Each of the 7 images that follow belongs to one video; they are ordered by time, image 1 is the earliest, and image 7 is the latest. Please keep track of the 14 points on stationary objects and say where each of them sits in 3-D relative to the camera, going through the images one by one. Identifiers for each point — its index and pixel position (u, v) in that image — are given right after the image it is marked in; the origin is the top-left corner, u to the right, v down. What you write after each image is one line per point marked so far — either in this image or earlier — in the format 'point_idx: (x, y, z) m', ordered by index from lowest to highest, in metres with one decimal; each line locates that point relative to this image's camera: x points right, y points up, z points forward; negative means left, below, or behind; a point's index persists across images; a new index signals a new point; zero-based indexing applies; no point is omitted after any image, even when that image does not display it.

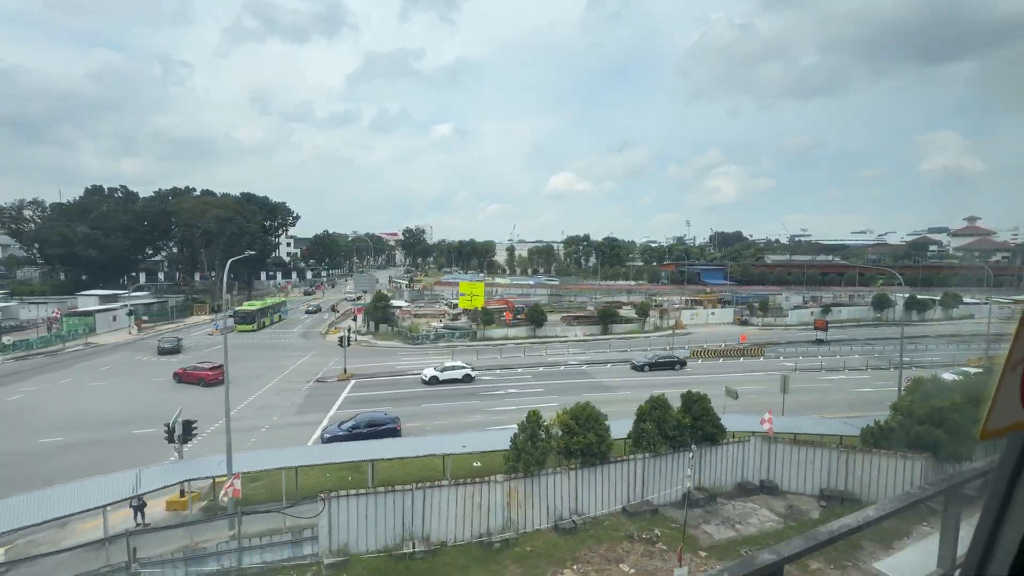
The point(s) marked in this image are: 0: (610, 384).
0: (+2.6, -2.7, +14.3) m
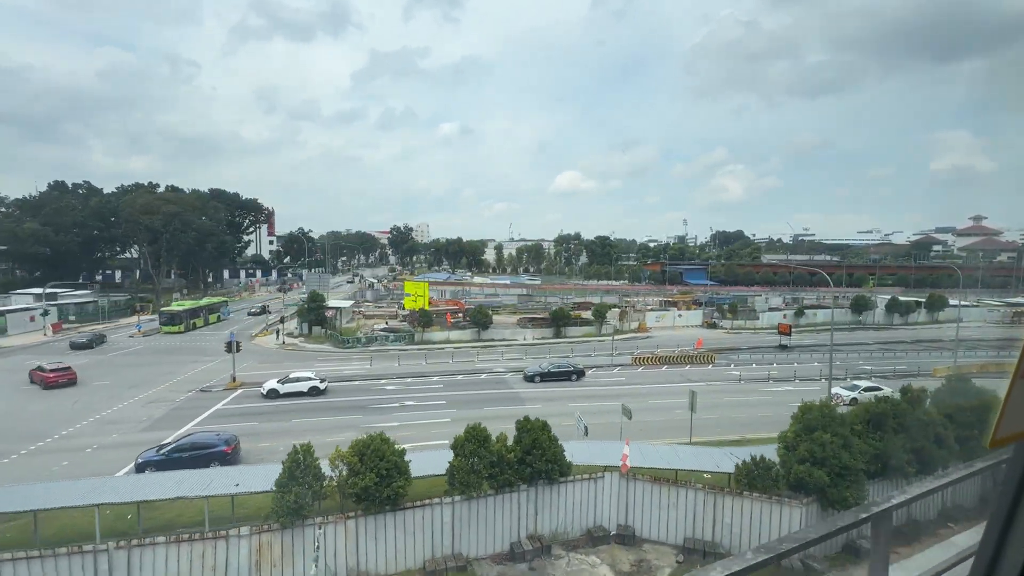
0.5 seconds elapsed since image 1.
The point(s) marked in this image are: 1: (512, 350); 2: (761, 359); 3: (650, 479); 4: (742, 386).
0: (+0.2, -2.7, +12.9) m
1: (0.0, -2.3, +19.3) m
2: (+8.5, -2.4, +17.7) m
3: (+1.7, -2.4, +6.6) m
4: (+6.4, -2.7, +14.6) m
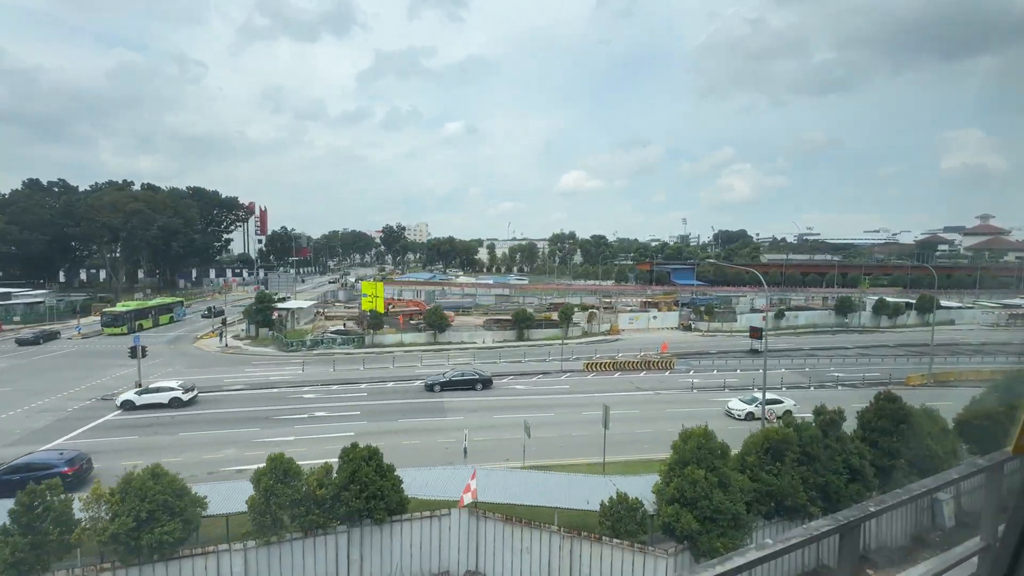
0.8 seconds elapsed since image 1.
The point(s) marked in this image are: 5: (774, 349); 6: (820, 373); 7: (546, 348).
0: (-1.6, -2.7, +11.9) m
1: (-1.7, -2.3, +18.3) m
2: (+6.8, -2.4, +16.6) m
3: (-0.1, -2.4, +5.6) m
4: (+4.7, -2.8, +13.5) m
5: (+9.8, -2.3, +19.7) m
6: (+9.3, -2.6, +15.9) m
7: (+1.3, -2.2, +19.2) m
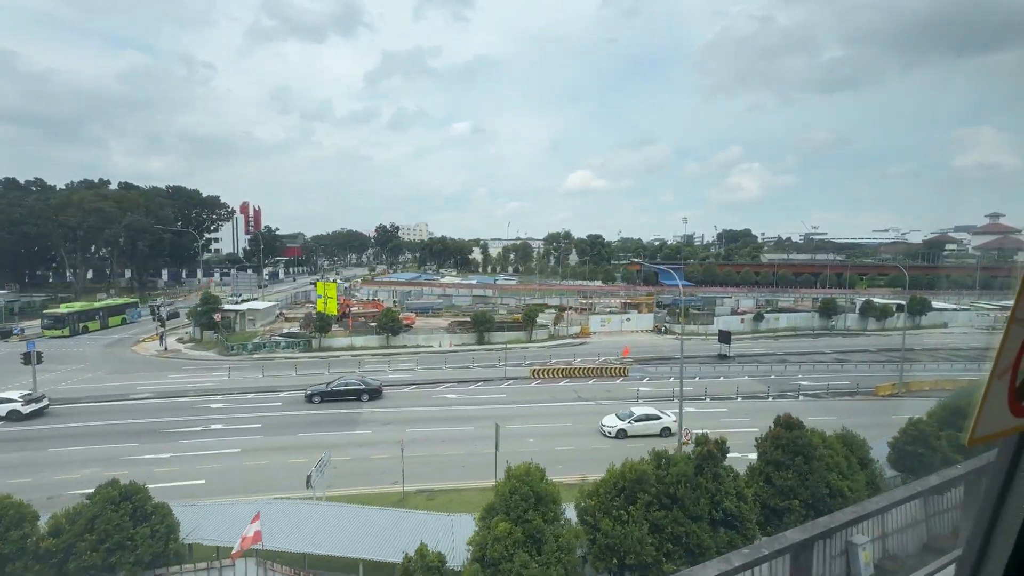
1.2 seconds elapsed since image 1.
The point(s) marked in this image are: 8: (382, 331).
0: (-3.3, -2.8, +10.9) m
1: (-3.3, -2.3, +17.3) m
2: (+5.1, -2.5, +15.5) m
3: (-1.9, -2.5, +4.6) m
4: (+3.0, -2.8, +12.4) m
5: (+8.2, -2.3, +18.6) m
6: (+7.6, -2.6, +14.7) m
7: (-0.4, -2.3, +18.2) m
8: (-4.8, -1.6, +19.3) m
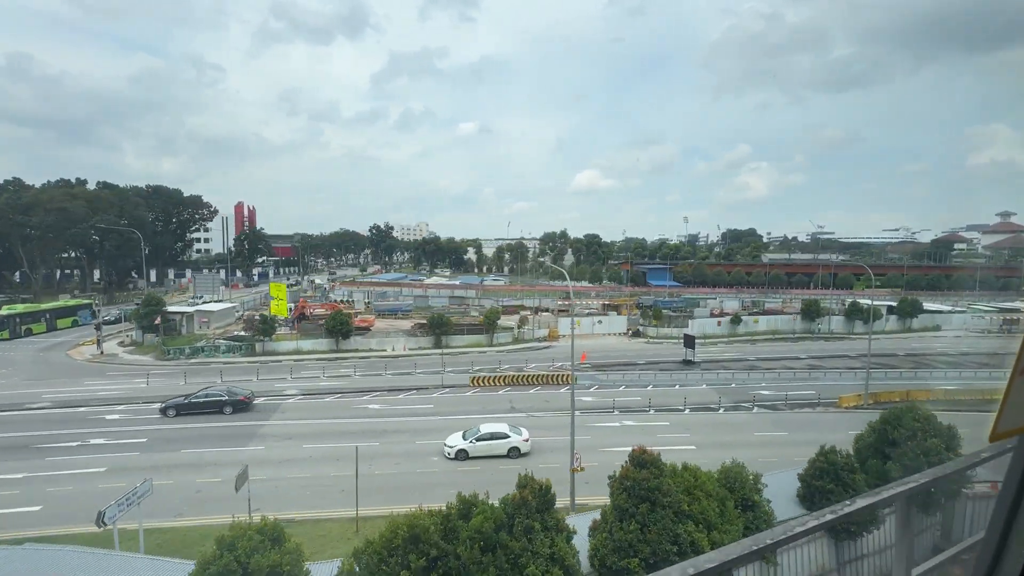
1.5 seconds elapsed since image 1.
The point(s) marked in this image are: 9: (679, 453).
0: (-5.0, -2.8, +10.0) m
1: (-4.9, -2.4, +16.3) m
2: (+3.5, -2.5, +14.4) m
3: (-3.8, -2.5, +3.6) m
4: (+1.3, -2.8, +11.4) m
5: (+6.7, -2.4, +17.4) m
6: (+6.0, -2.6, +13.6) m
7: (-1.9, -2.3, +17.2) m
8: (-6.3, -1.6, +18.4) m
9: (+3.1, -3.0, +9.6) m
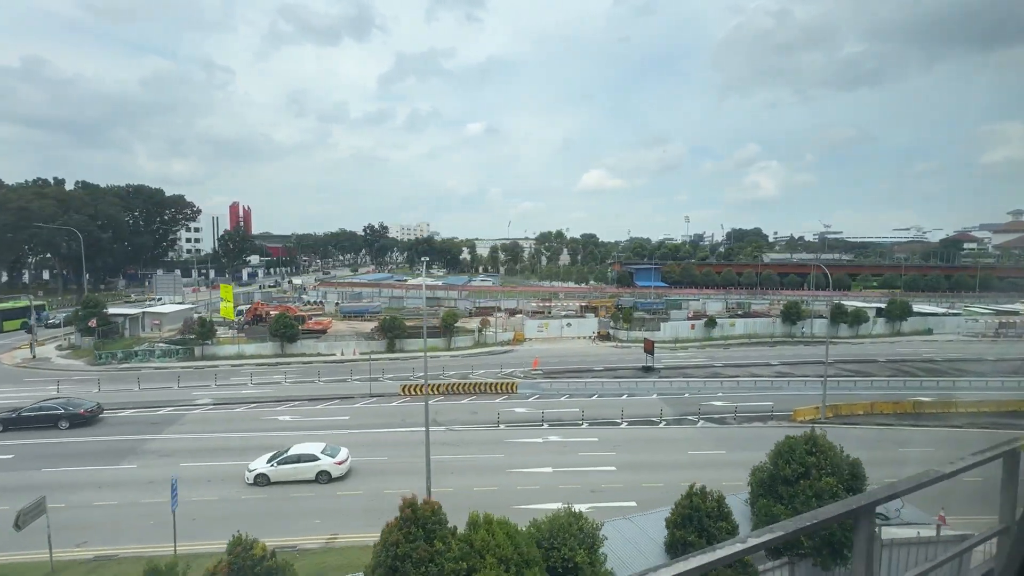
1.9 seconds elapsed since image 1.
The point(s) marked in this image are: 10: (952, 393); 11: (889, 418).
0: (-6.7, -2.8, +9.1) m
1: (-6.5, -2.4, +15.5) m
2: (+1.9, -2.6, +13.4) m
3: (-5.6, -2.5, +2.7) m
4: (-0.3, -2.9, +10.4) m
5: (+5.1, -2.4, +16.4) m
6: (+4.4, -2.7, +12.5) m
7: (-3.5, -2.3, +16.3) m
8: (-7.9, -1.6, +17.5) m
9: (+1.4, -3.1, +8.6) m
10: (+11.1, -2.7, +13.3) m
11: (+8.1, -2.8, +11.4) m
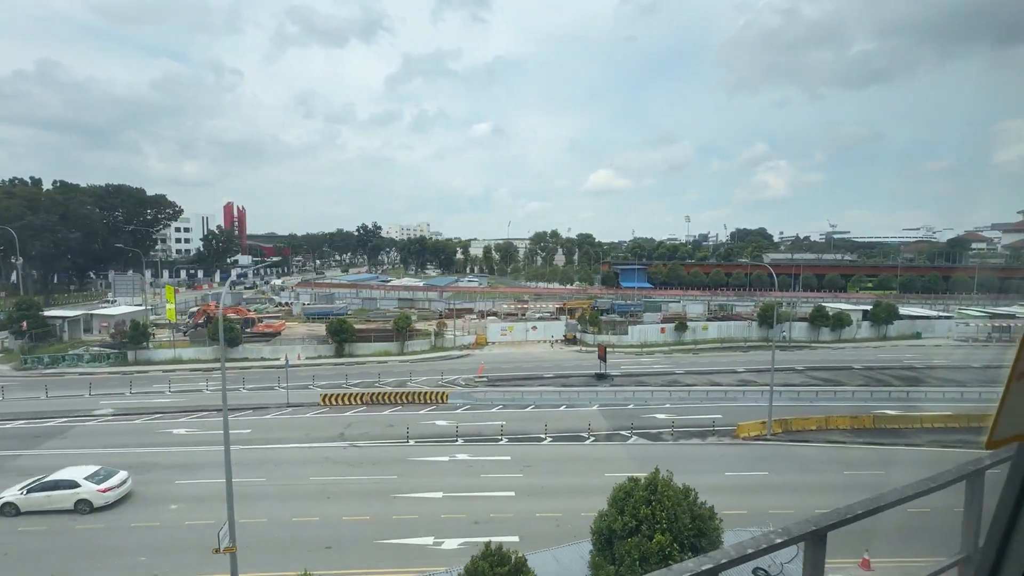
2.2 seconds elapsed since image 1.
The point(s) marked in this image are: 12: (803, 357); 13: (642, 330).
0: (-8.4, -2.9, +8.3) m
1: (-8.0, -2.5, +14.6) m
2: (+0.3, -2.6, +12.4) m
3: (-7.3, -2.6, +1.9) m
4: (-2.0, -2.9, +9.5) m
5: (+3.5, -2.5, +15.3) m
6: (+2.8, -2.7, +11.5) m
7: (-5.1, -2.4, +15.4) m
8: (-9.4, -1.7, +16.7) m
9: (-0.3, -3.1, +7.6) m
10: (+9.5, -2.7, +12.2) m
11: (+6.5, -2.9, +10.3) m
12: (+10.1, -2.3, +18.2) m
13: (+4.9, -1.6, +19.8) m
